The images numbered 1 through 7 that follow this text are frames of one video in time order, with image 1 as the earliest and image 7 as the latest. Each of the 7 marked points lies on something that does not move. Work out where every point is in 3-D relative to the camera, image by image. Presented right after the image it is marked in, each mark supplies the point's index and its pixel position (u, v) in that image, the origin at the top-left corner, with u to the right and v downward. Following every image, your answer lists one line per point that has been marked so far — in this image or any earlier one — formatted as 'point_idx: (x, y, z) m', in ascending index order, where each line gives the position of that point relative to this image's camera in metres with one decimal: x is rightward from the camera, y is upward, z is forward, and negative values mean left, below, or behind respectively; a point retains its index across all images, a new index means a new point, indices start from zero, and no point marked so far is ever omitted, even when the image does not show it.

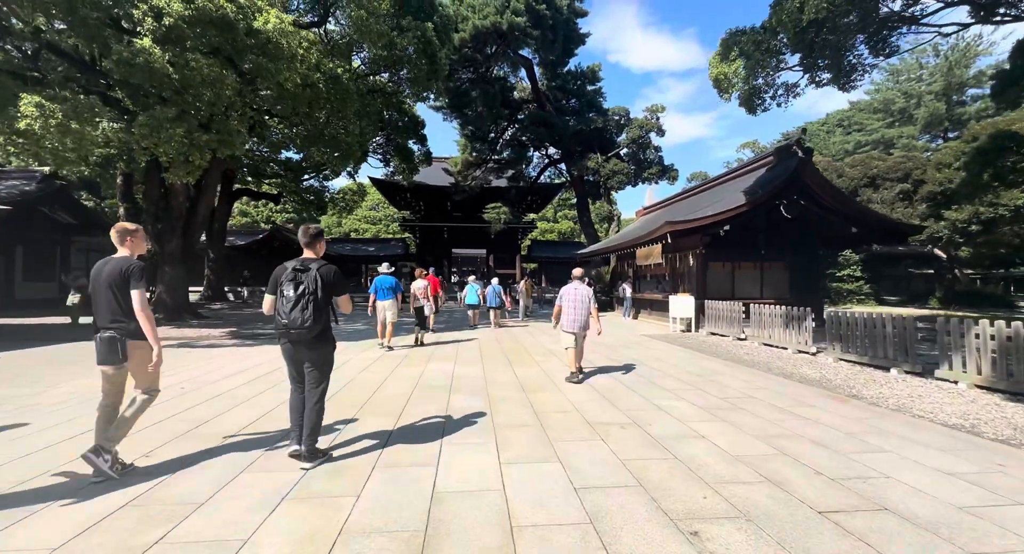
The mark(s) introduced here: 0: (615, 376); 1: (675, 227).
0: (+1.6, -1.5, +7.2) m
1: (+4.3, +1.3, +11.6) m
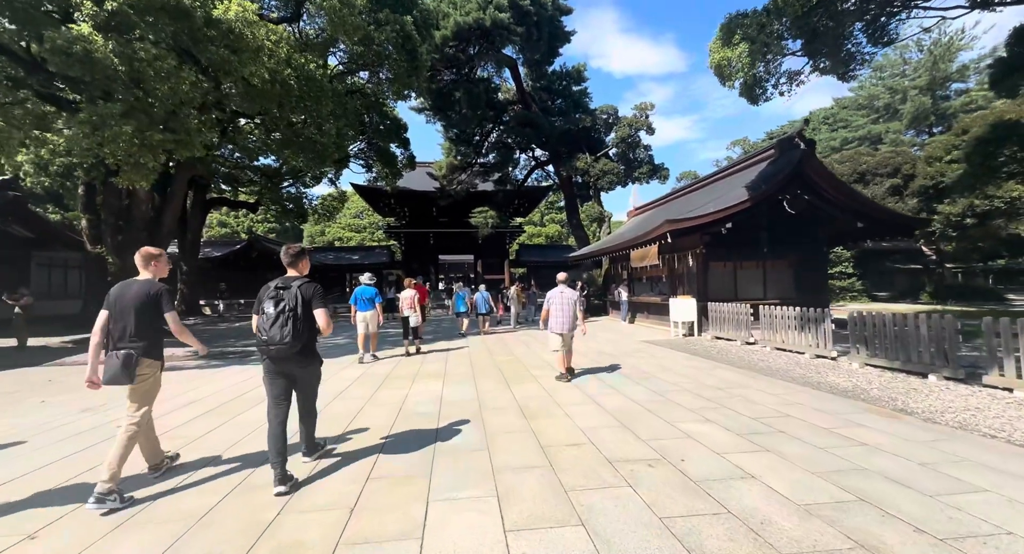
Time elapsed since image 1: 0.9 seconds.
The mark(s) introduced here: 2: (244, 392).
0: (+1.6, -1.6, +6.4) m
1: (+4.0, +1.3, +10.9) m
2: (-4.6, -1.9, +7.6) m
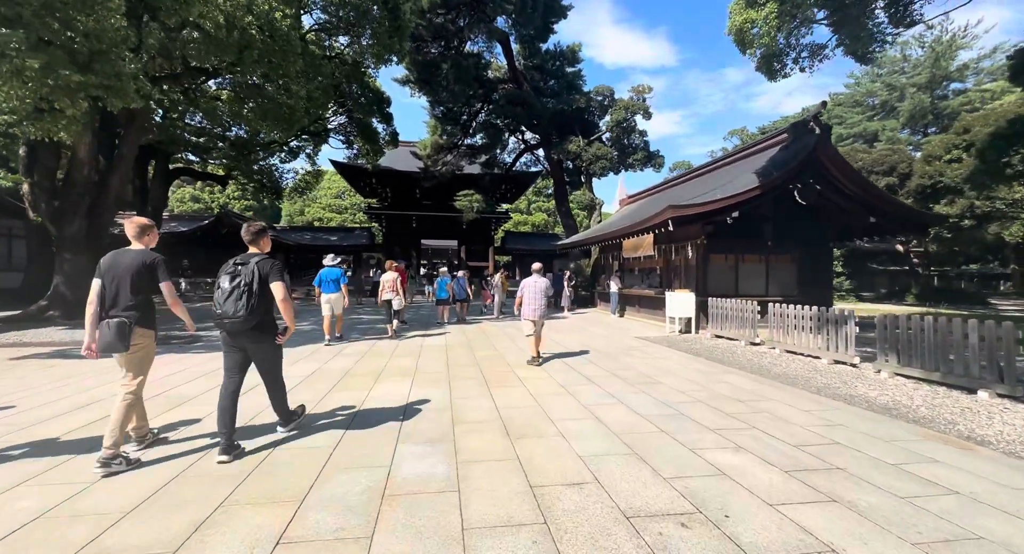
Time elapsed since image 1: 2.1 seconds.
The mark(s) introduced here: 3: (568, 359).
0: (+1.4, -1.4, +5.4) m
1: (+3.8, +1.5, +10.0) m
2: (-4.8, -1.5, +6.4) m
3: (+1.0, -1.4, +7.8) m
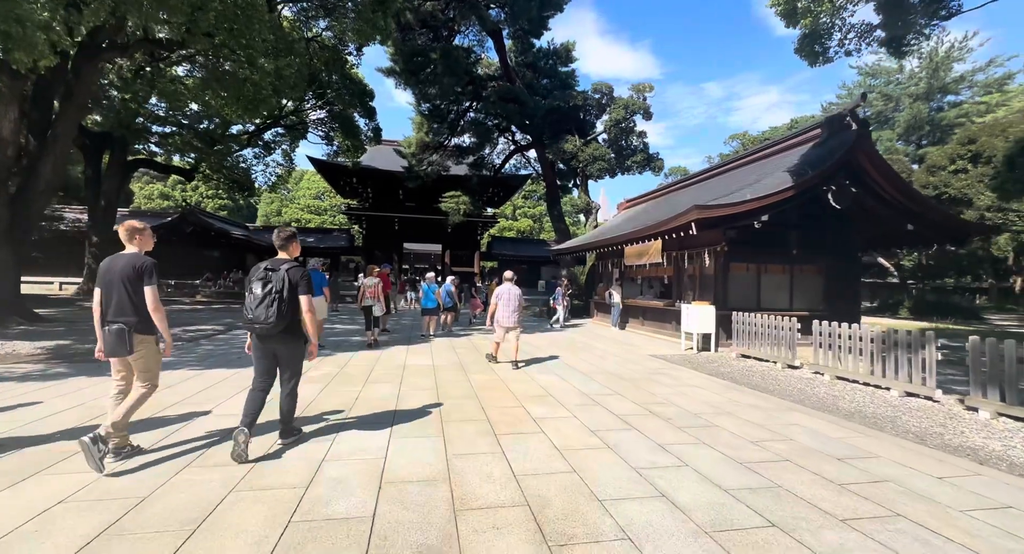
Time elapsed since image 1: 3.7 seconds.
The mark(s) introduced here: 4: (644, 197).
0: (+1.5, -1.5, +4.0) m
1: (+3.8, +1.3, +8.7) m
2: (-4.7, -1.5, +4.8) m
3: (+1.0, -1.5, +6.5) m
4: (+5.6, +3.4, +18.9) m
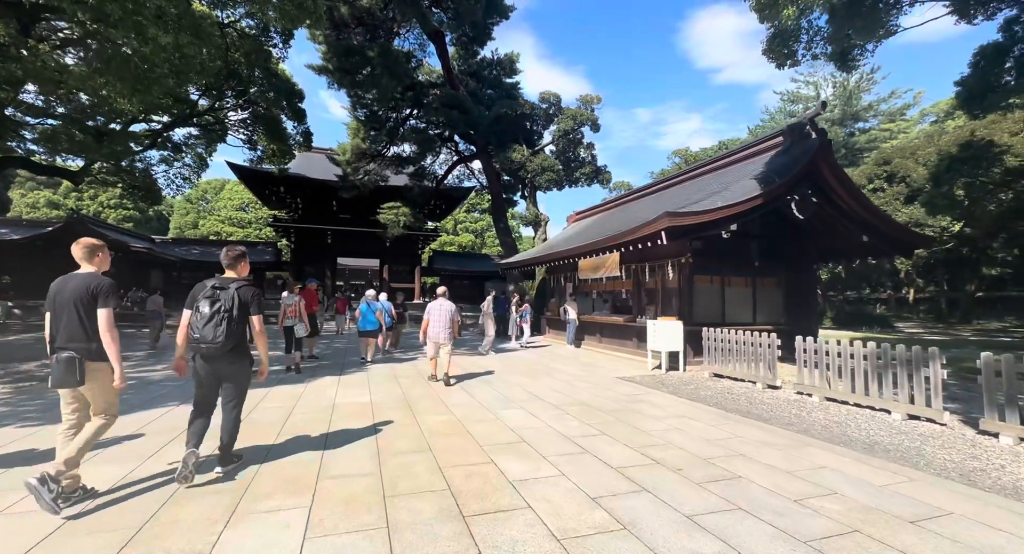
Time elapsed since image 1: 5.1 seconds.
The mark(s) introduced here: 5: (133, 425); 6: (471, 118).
0: (+1.3, -1.6, +3.0) m
1: (+2.9, +1.0, +8.1) m
2: (-4.9, -1.7, +2.9) m
3: (+0.6, -1.7, +5.3) m
4: (+3.4, +2.8, +18.4) m
5: (-4.4, -1.7, +5.2) m
6: (-1.8, +6.9, +19.5) m
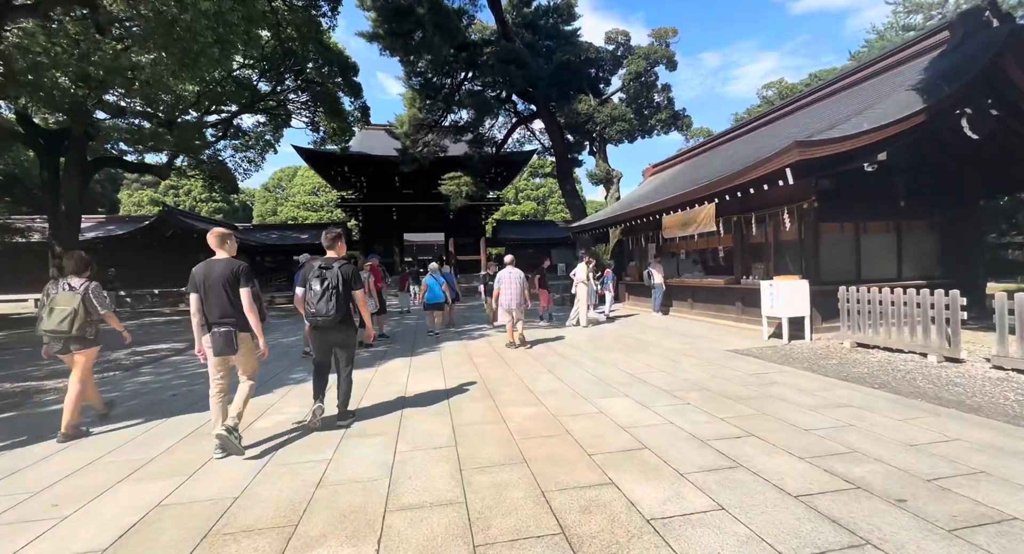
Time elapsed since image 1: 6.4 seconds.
0: (+2.0, -1.3, +1.8) m
1: (+4.1, +1.8, +6.4) m
2: (-4.2, -1.7, +2.6) m
3: (+1.6, -1.3, +4.2) m
4: (+5.9, +4.3, +16.4) m
5: (-3.4, -1.6, +4.7) m
6: (+0.7, +8.2, +17.9) m
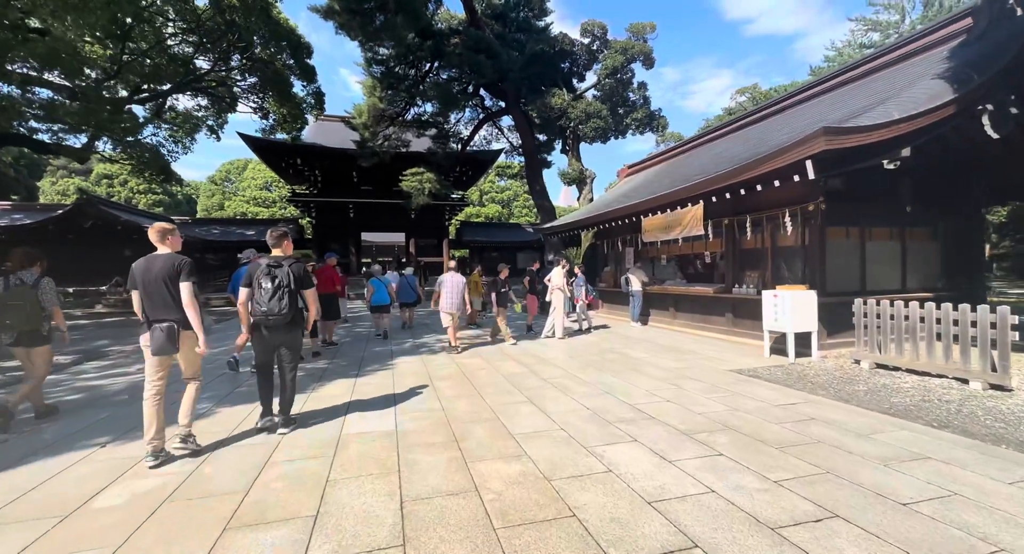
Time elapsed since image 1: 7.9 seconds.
0: (+2.1, -1.4, +0.7) m
1: (+3.8, +1.6, +5.5) m
2: (-4.2, -1.6, +1.0) m
3: (+1.4, -1.3, +3.1) m
4: (+4.8, +4.1, +15.7) m
5: (-3.6, -1.5, +3.2) m
6: (-0.4, +8.1, +16.8) m
